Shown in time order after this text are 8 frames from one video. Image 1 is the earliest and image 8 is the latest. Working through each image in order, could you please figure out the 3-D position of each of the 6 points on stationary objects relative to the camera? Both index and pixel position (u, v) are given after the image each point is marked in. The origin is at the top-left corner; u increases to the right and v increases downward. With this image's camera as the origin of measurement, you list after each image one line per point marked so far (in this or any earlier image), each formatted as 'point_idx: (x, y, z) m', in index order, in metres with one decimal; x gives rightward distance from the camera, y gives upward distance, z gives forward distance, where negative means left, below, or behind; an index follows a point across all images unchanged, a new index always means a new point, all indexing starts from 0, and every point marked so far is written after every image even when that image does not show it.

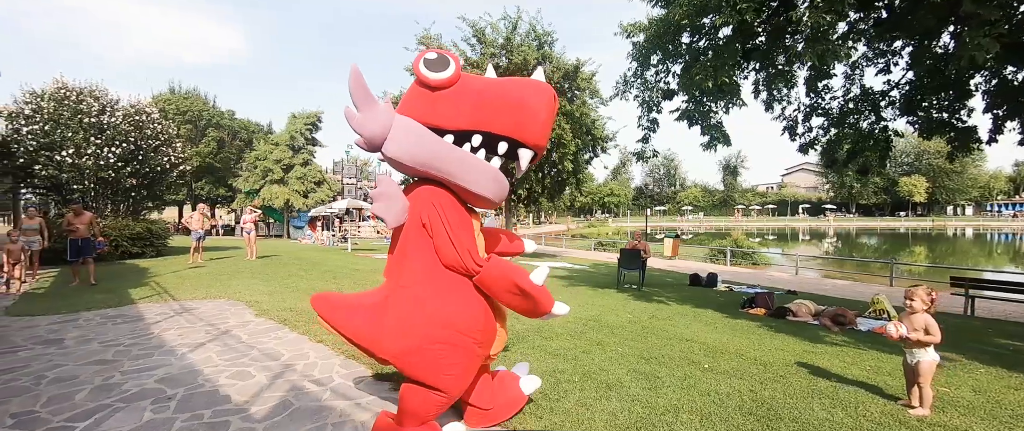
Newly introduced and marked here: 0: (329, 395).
0: (-1.8, -1.7, +4.4) m
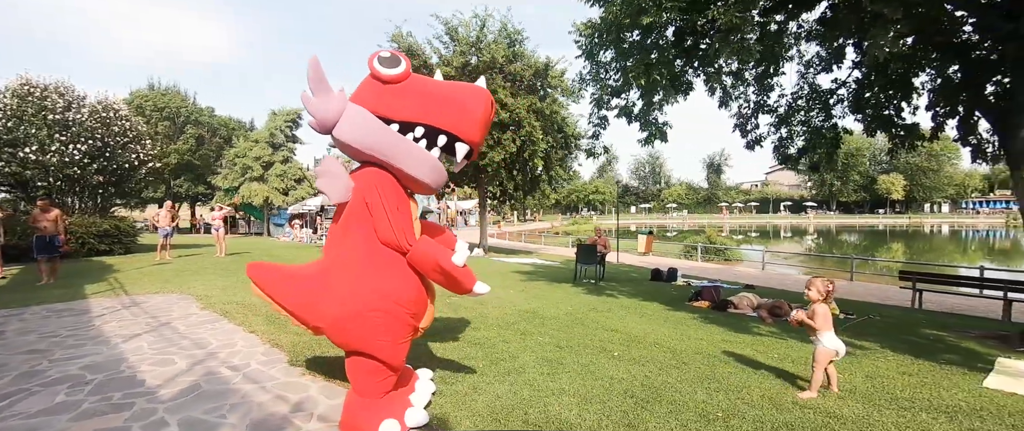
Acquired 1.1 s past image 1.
0: (-2.7, -1.6, +4.5) m
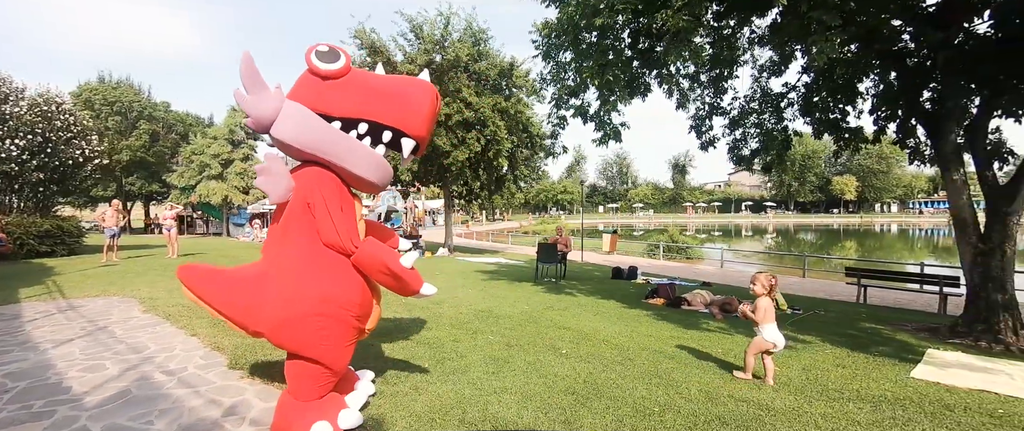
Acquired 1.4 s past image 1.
0: (-3.2, -1.6, +4.4) m
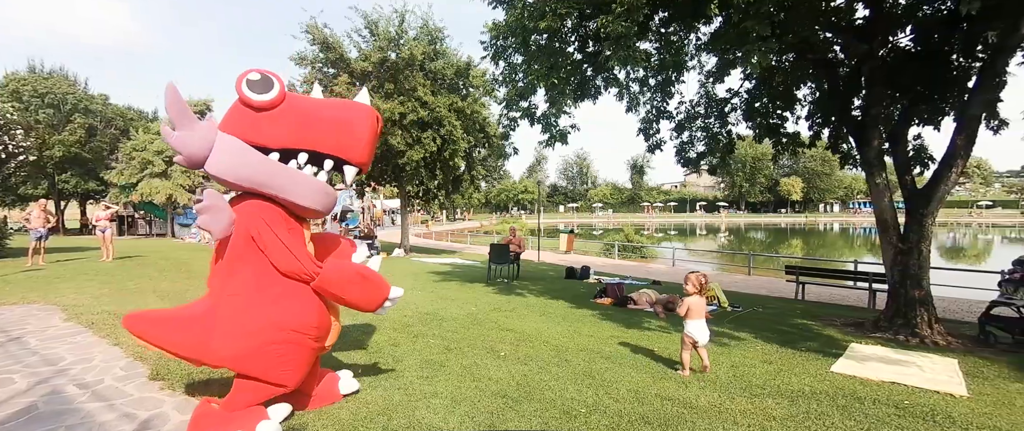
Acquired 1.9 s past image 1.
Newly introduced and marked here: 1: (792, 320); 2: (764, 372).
0: (-3.8, -1.6, +4.1) m
1: (+4.5, -1.6, +7.3) m
2: (+2.5, -1.6, +4.5) m
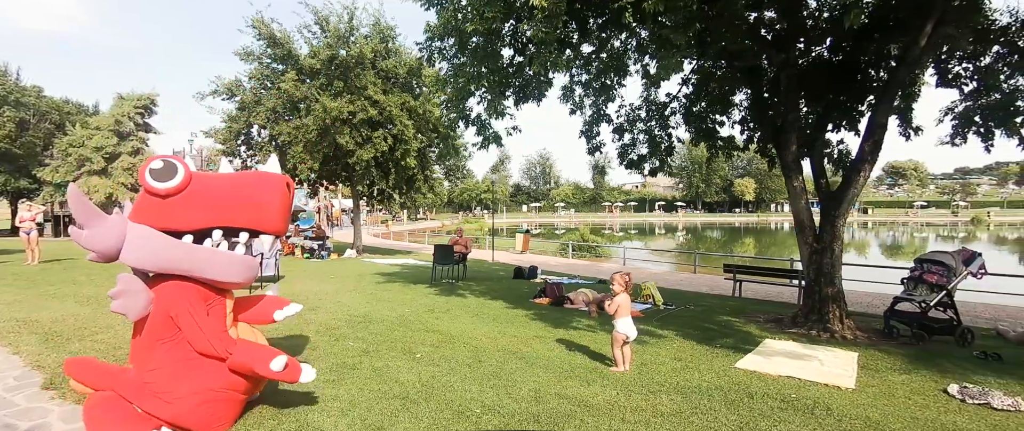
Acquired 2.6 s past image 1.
0: (-4.7, -1.6, +3.8) m
1: (+3.4, -1.7, +7.5) m
2: (+1.6, -1.6, +4.7) m
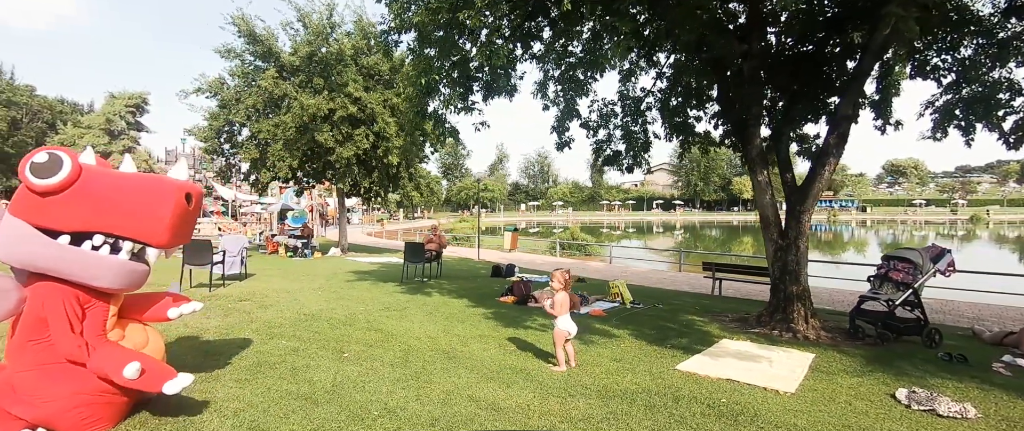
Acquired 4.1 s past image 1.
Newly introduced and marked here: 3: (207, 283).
0: (-5.4, -1.6, +3.7) m
1: (+2.7, -1.6, +7.3) m
2: (+0.9, -1.5, +4.5) m
3: (-6.0, -1.3, +8.9) m
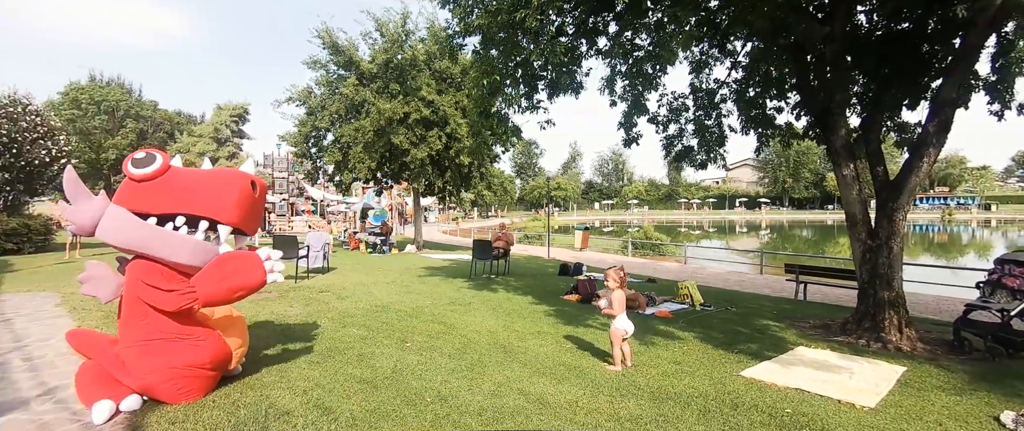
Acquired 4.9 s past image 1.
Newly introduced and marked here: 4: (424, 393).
0: (-4.9, -1.6, +4.6) m
1: (+3.7, -1.6, +6.8) m
2: (+1.4, -1.5, +4.3) m
3: (-4.6, -1.3, +9.8) m
4: (-0.7, -1.4, +3.7) m
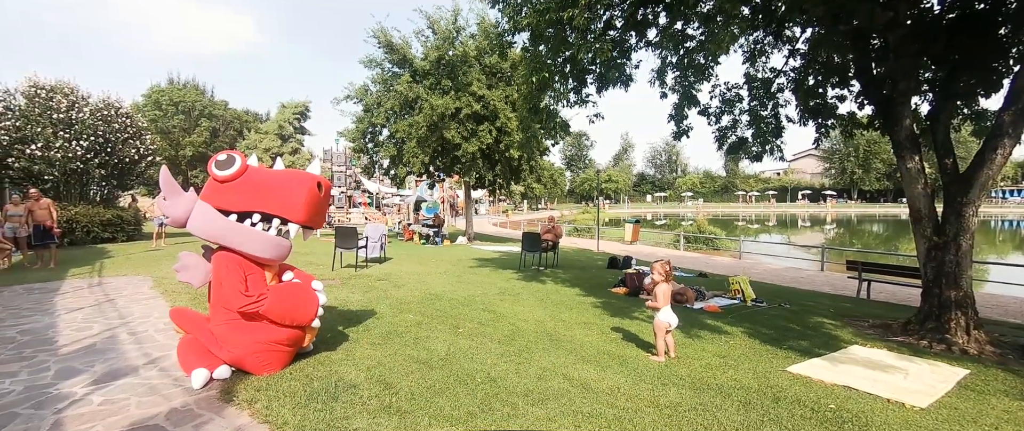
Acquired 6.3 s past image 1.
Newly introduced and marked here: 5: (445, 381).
0: (-4.4, -1.5, +5.4) m
1: (+4.4, -1.5, +6.7) m
2: (+1.8, -1.5, +4.4) m
3: (-3.6, -1.1, +10.5) m
4: (-0.3, -1.4, +4.0) m
5: (-0.6, -1.4, +3.8) m
